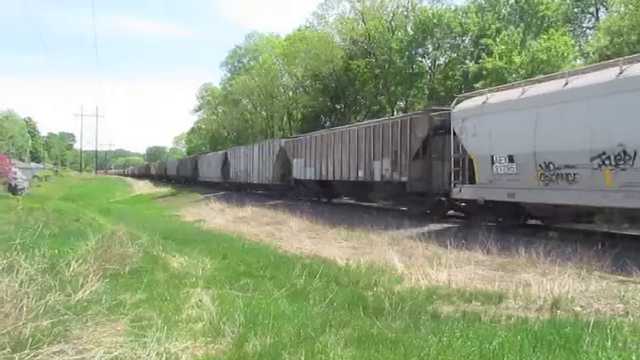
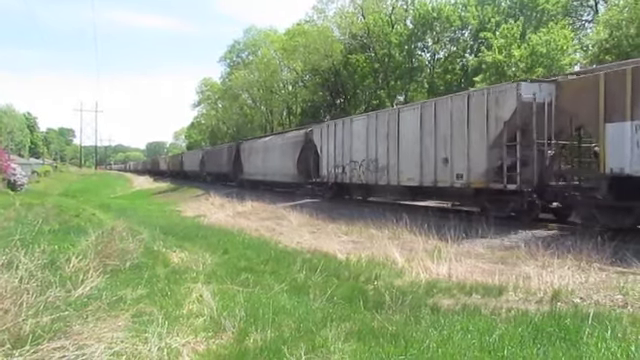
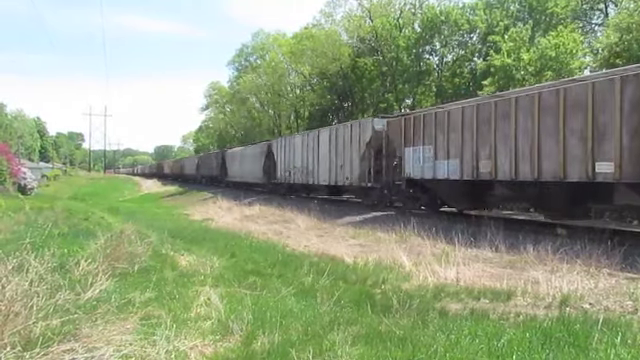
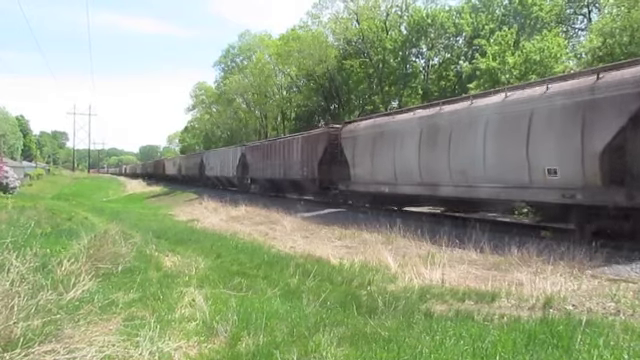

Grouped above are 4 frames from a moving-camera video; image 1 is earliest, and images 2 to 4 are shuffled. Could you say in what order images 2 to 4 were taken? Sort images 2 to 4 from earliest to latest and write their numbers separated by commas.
3, 2, 4
